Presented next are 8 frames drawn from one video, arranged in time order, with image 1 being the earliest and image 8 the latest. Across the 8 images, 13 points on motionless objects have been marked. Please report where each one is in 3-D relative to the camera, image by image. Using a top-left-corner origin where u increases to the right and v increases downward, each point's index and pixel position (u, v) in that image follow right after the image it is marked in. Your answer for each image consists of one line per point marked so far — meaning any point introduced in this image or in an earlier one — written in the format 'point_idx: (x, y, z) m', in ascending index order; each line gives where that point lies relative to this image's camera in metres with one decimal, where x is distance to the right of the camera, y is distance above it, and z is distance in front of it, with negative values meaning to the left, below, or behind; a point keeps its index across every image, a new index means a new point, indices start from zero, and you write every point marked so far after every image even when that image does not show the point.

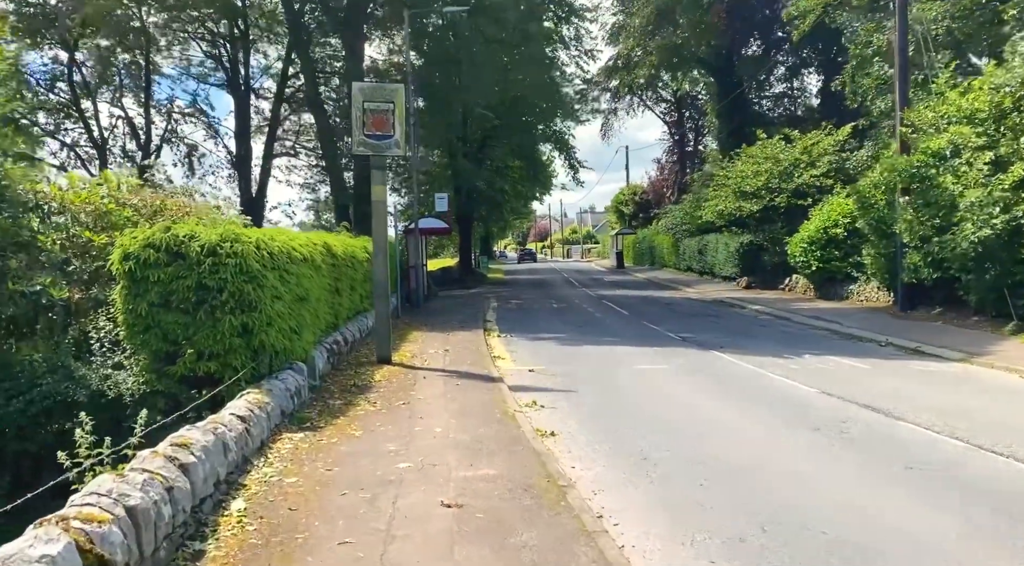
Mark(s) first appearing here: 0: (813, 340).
0: (+5.3, -1.0, +15.8) m
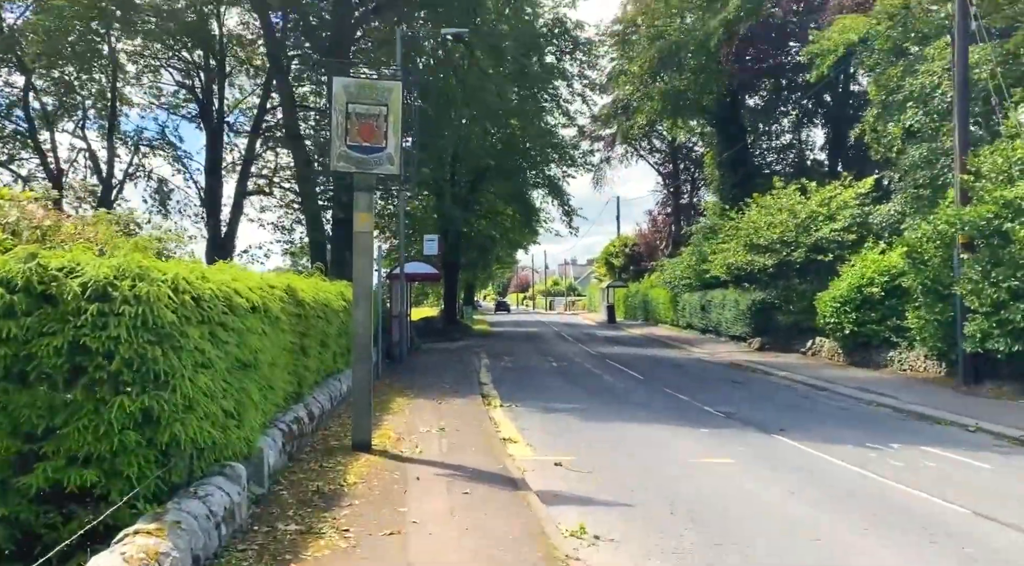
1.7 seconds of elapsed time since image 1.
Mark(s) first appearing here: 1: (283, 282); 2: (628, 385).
0: (+5.3, -2.0, +13.1) m
1: (-2.2, 0.0, +8.5) m
2: (+2.2, -1.9, +17.3) m
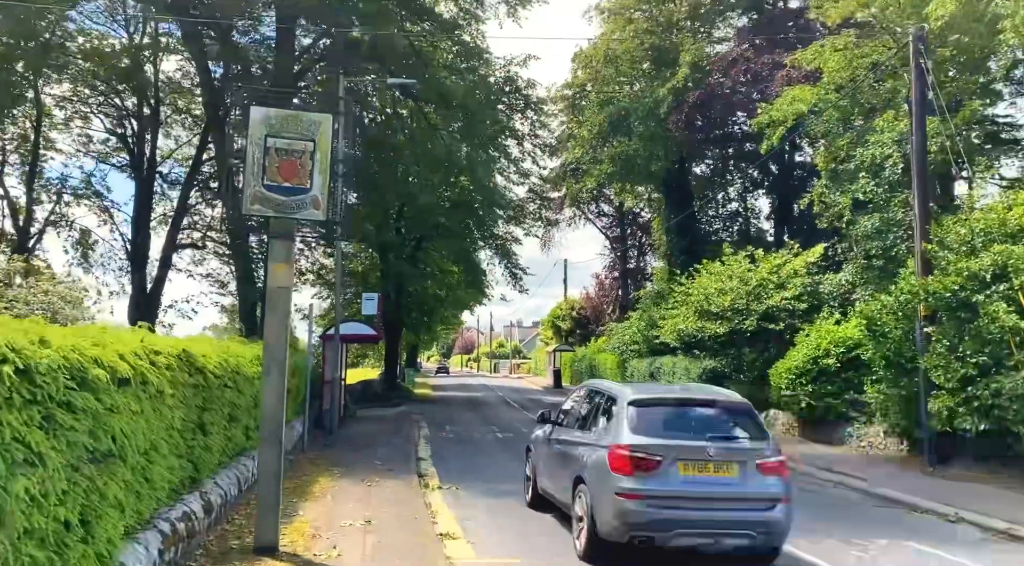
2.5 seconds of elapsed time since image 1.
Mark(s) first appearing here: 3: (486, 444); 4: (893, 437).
0: (+4.5, -3.0, +12.0) m
1: (-2.6, -0.5, +7.2) m
2: (+1.2, -3.1, +16.0) m
3: (-0.5, -3.3, +18.7) m
4: (+7.5, -3.0, +18.0) m
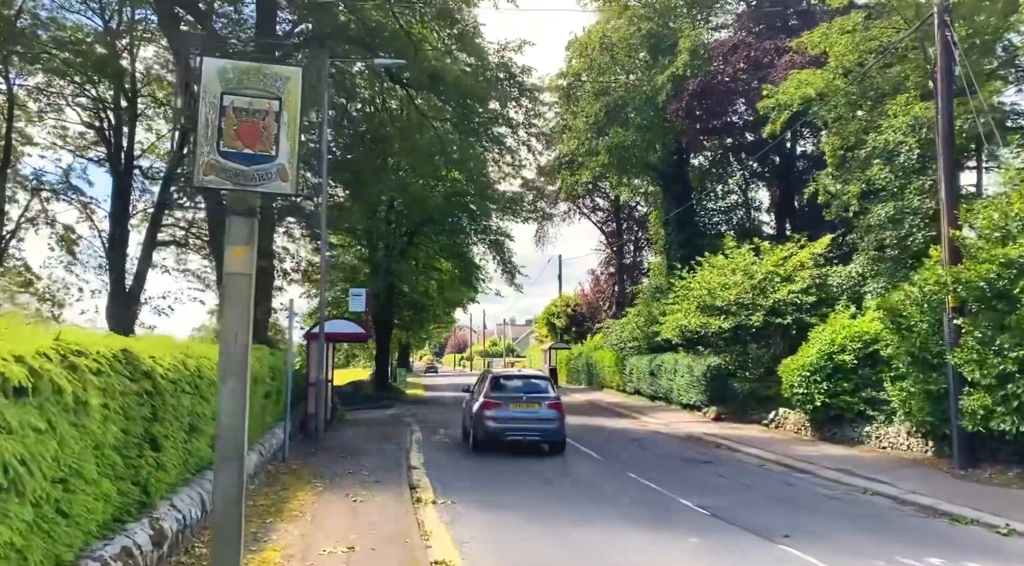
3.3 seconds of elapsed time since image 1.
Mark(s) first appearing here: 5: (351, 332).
0: (+4.5, -2.8, +10.9) m
1: (-2.6, -0.4, +6.0) m
2: (+1.1, -3.0, +14.8) m
3: (-0.6, -3.2, +17.5) m
4: (+7.5, -2.8, +16.9) m
5: (-3.5, -1.1, +19.7) m
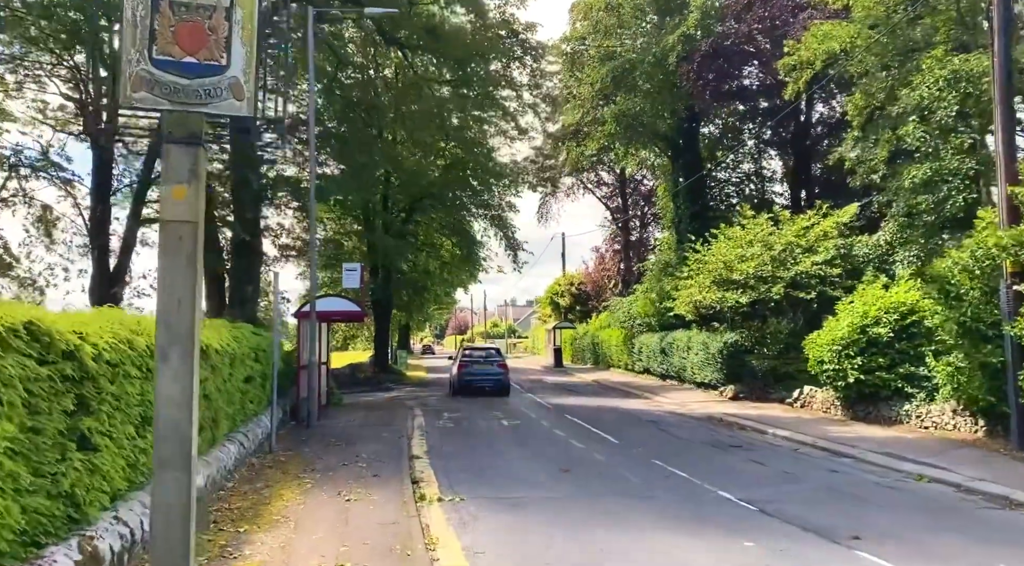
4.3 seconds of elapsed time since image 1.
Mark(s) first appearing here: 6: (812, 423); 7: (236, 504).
0: (+4.7, -2.4, +9.5) m
1: (-2.4, -0.2, +4.5) m
2: (+1.3, -2.5, +13.5) m
3: (-0.4, -2.7, +16.1) m
4: (+7.7, -2.2, +15.5) m
5: (-3.3, -0.5, +18.3) m
6: (+6.1, -2.8, +18.7) m
7: (-2.6, -2.1, +8.6) m
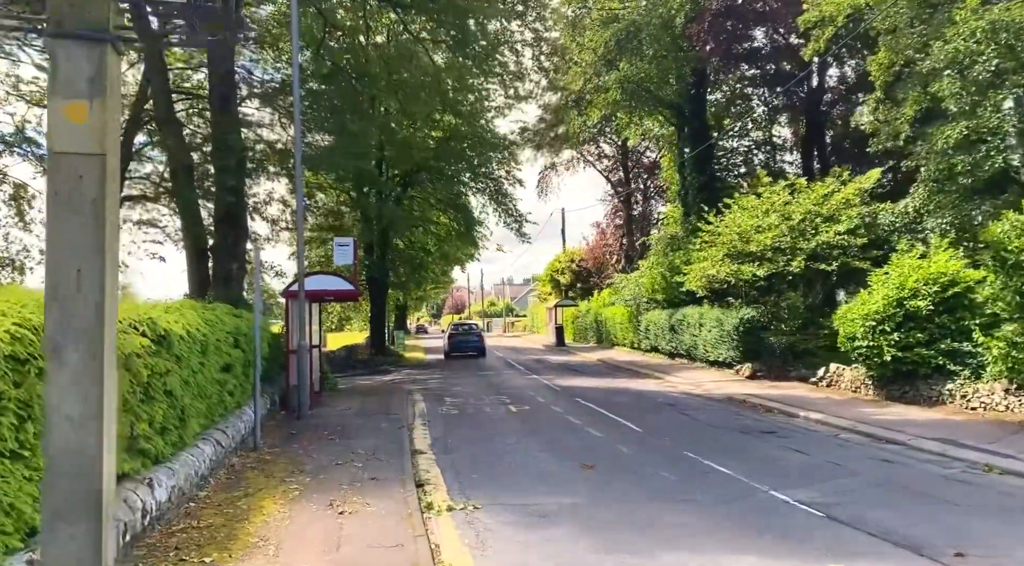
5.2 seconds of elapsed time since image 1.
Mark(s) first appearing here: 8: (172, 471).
0: (+4.9, -2.1, +8.1) m
1: (-2.2, -0.1, +3.1) m
2: (+1.5, -2.2, +12.1) m
3: (-0.2, -2.3, +14.7) m
4: (+7.8, -1.7, +14.1) m
5: (-3.2, -0.1, +16.8) m
6: (+6.3, -2.3, +17.3) m
7: (-2.4, -1.9, +7.2) m
8: (-2.8, -1.5, +7.4) m
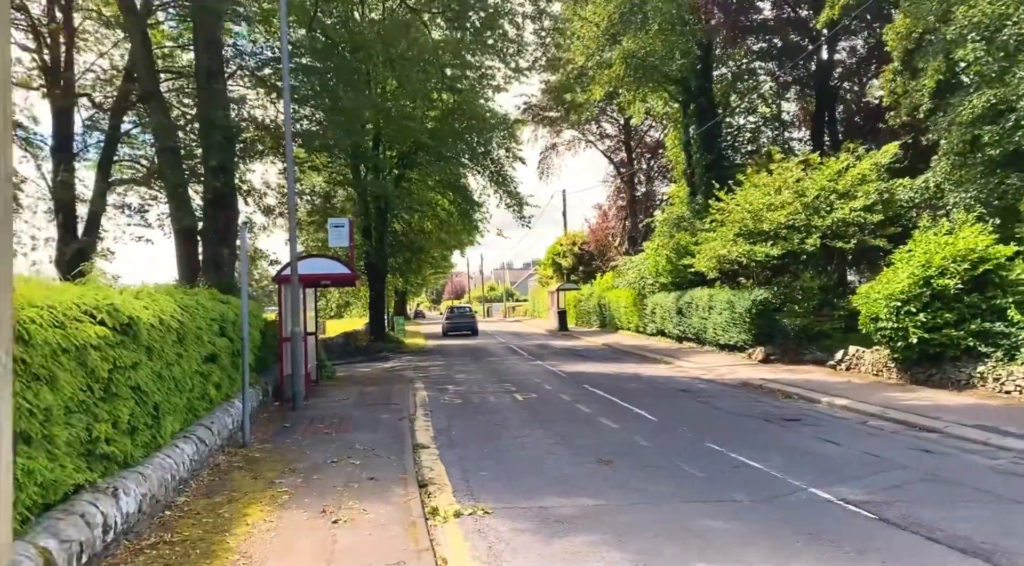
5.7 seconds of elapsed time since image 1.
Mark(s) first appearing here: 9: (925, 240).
0: (+5.0, -1.8, +7.3) m
1: (-2.1, 0.0, +2.2) m
2: (+1.6, -1.9, +11.2) m
3: (-0.1, -2.0, +13.9) m
4: (+7.9, -1.4, +13.3) m
5: (-3.1, +0.2, +15.9) m
6: (+6.4, -1.9, +16.5) m
7: (-2.3, -1.8, +6.4) m
8: (-2.6, -1.4, +6.5) m
9: (+7.4, +0.8, +16.5) m
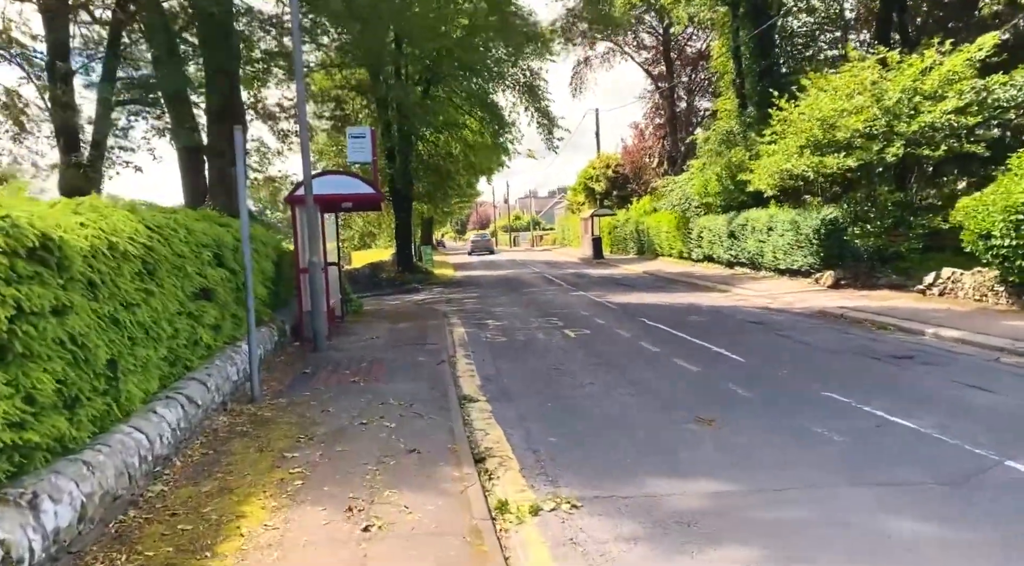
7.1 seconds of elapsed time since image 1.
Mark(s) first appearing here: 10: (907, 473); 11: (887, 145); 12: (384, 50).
0: (+5.6, -1.2, +5.1) m
1: (-1.7, +0.1, +0.1) m
2: (+2.3, -1.0, +9.1) m
3: (+0.6, -0.9, +11.8) m
4: (+8.6, -0.2, +11.0) m
5: (-2.3, +1.3, +13.8) m
6: (+7.2, -0.5, +14.2) m
7: (-1.8, -1.3, +4.4) m
8: (-2.1, -0.9, +4.5) m
9: (+8.2, +2.1, +14.0) m
10: (+2.5, -1.2, +5.8) m
11: (+8.0, +2.9, +19.6) m
12: (-2.7, +4.9, +19.6) m
